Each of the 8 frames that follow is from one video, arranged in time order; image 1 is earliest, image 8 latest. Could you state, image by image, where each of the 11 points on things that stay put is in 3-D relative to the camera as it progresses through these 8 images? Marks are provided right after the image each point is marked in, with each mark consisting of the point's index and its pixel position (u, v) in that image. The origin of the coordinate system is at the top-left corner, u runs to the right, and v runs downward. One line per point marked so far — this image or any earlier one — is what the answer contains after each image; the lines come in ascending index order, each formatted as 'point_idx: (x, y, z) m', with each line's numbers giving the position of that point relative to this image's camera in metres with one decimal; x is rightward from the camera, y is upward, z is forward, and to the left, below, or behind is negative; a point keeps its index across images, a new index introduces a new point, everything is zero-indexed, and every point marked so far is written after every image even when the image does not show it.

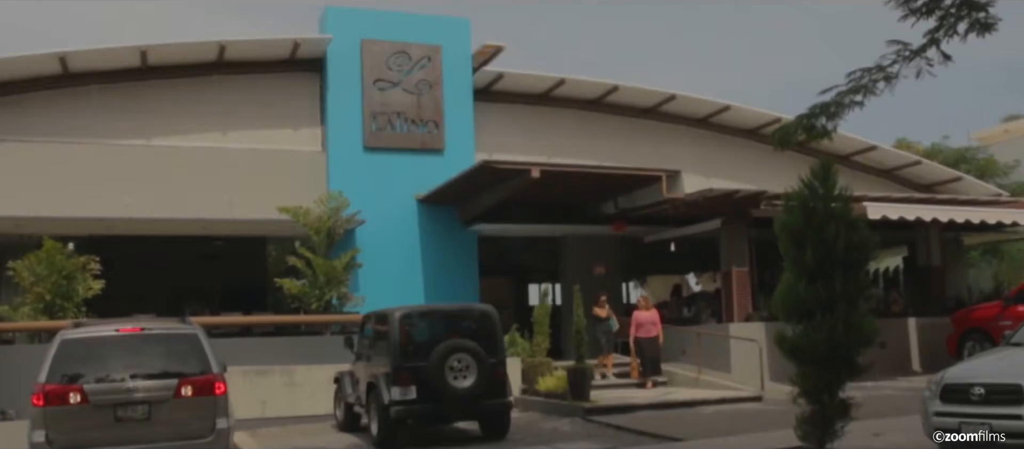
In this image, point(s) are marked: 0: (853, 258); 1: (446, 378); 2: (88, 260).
0: (+3.5, -0.3, +10.7) m
1: (-0.8, -1.8, +12.6) m
2: (-6.6, -0.5, +16.5) m
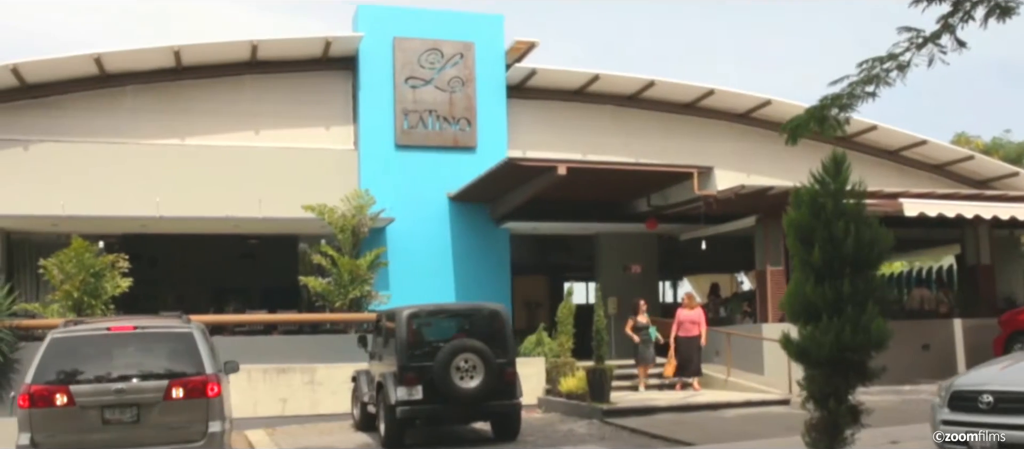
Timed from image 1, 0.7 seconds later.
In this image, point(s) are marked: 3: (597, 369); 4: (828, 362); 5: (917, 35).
0: (+3.4, -0.3, +10.3) m
1: (-0.7, -1.8, +12.4) m
2: (-6.3, -0.5, +16.8) m
3: (+1.2, -2.0, +15.1) m
4: (+3.0, -1.3, +10.2) m
5: (+3.8, +1.8, +9.9) m
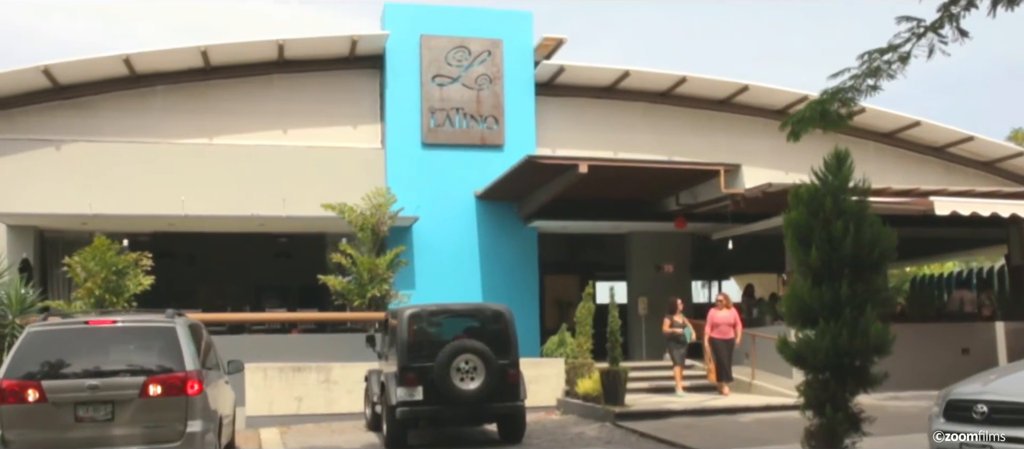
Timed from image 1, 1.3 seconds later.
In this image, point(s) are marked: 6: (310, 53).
0: (+3.3, -0.3, +9.9) m
1: (-0.7, -1.8, +12.3) m
2: (-6.0, -0.5, +17.0) m
3: (+1.4, -2.0, +14.8) m
4: (+2.9, -1.3, +9.9) m
5: (+3.6, +1.8, +9.5) m
6: (-3.8, +3.2, +19.9) m
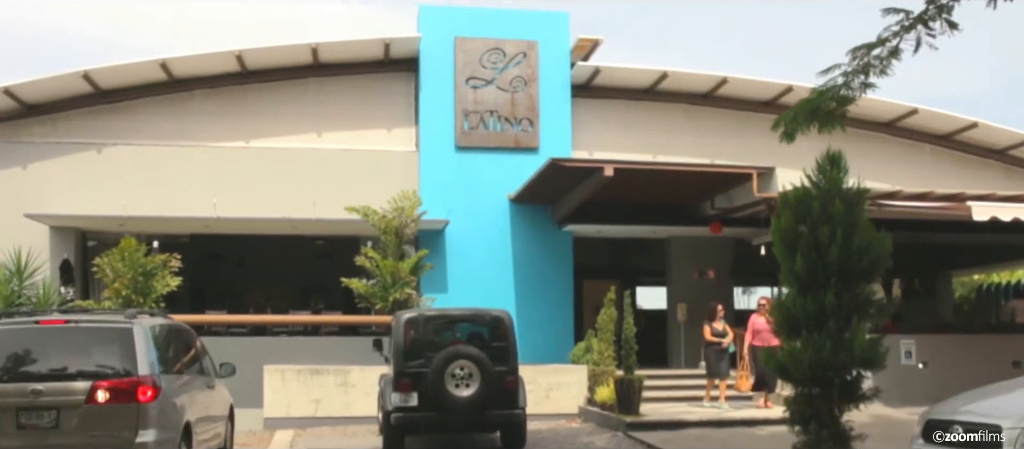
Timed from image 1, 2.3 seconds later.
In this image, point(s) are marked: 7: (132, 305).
0: (+3.0, -0.4, +9.4) m
1: (-0.8, -1.8, +12.1) m
2: (-5.6, -0.5, +17.2) m
3: (+1.6, -2.1, +14.4) m
4: (+2.6, -1.4, +9.4) m
5: (+3.3, +1.7, +8.9) m
6: (-3.1, +3.2, +20.0) m
7: (-6.0, -1.3, +16.7) m
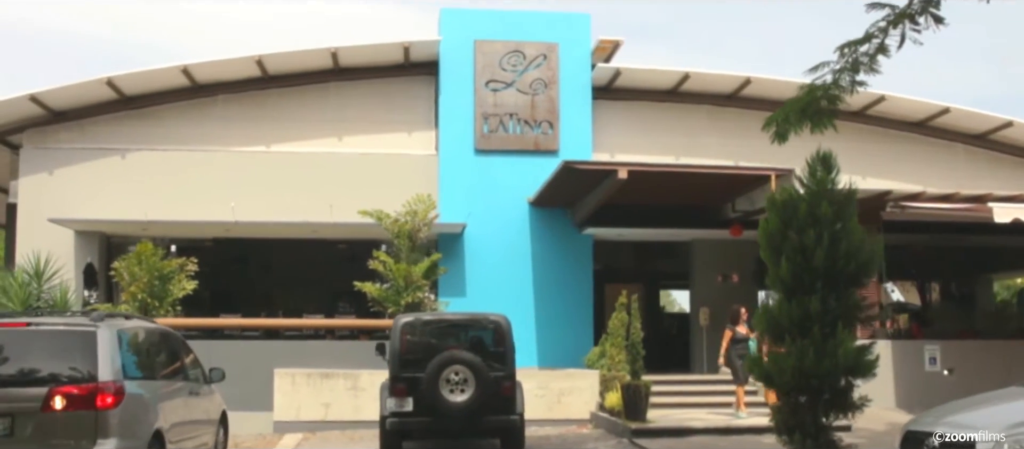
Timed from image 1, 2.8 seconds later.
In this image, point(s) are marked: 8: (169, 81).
0: (+2.8, -0.4, +9.1) m
1: (-0.8, -1.9, +12.0) m
2: (-5.4, -0.6, +17.4) m
3: (+1.6, -2.1, +14.2) m
4: (+2.4, -1.4, +9.1) m
5: (+3.1, +1.7, +8.6) m
6: (-2.8, +3.1, +20.0) m
7: (-5.8, -1.3, +16.9) m
8: (-6.3, +2.6, +19.4) m
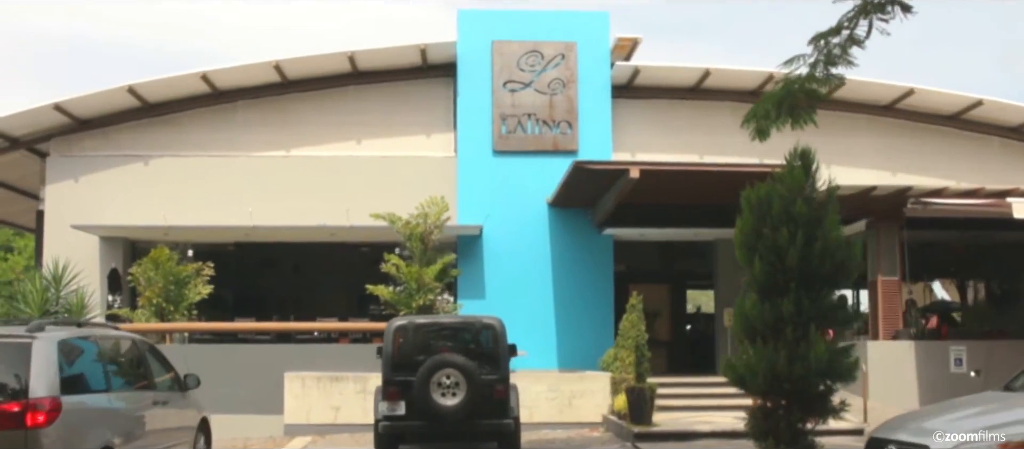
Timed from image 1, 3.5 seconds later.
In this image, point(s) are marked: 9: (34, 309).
0: (+2.5, -0.4, +8.8) m
1: (-0.9, -1.9, +11.9) m
2: (-5.2, -0.7, +17.6) m
3: (+1.7, -2.1, +14.0) m
4: (+2.2, -1.4, +8.8) m
5: (+2.8, +1.7, +8.3) m
6: (-2.4, +3.0, +20.0) m
7: (-5.6, -1.4, +17.0) m
8: (-6.0, +2.5, +19.7) m
9: (-7.2, -1.3, +16.0) m
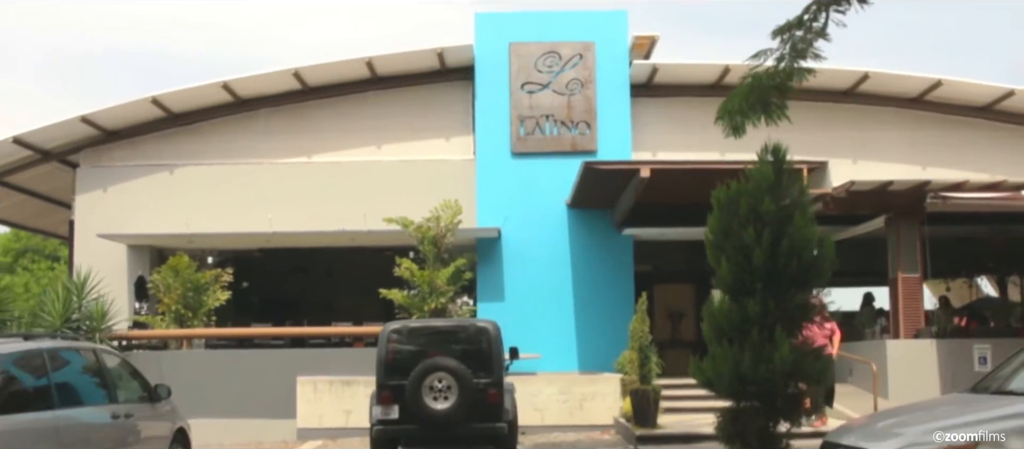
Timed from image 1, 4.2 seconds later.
0: (+2.2, -0.4, +8.6) m
1: (-1.0, -2.0, +11.9) m
2: (-4.9, -0.8, +17.8) m
3: (+1.7, -2.1, +13.8) m
4: (+1.9, -1.4, +8.6) m
5: (+2.4, +1.7, +8.1) m
6: (-2.1, +3.0, +20.1) m
7: (-5.4, -1.6, +17.3) m
8: (-5.7, +2.4, +20.0) m
9: (-7.1, -1.4, +16.4) m
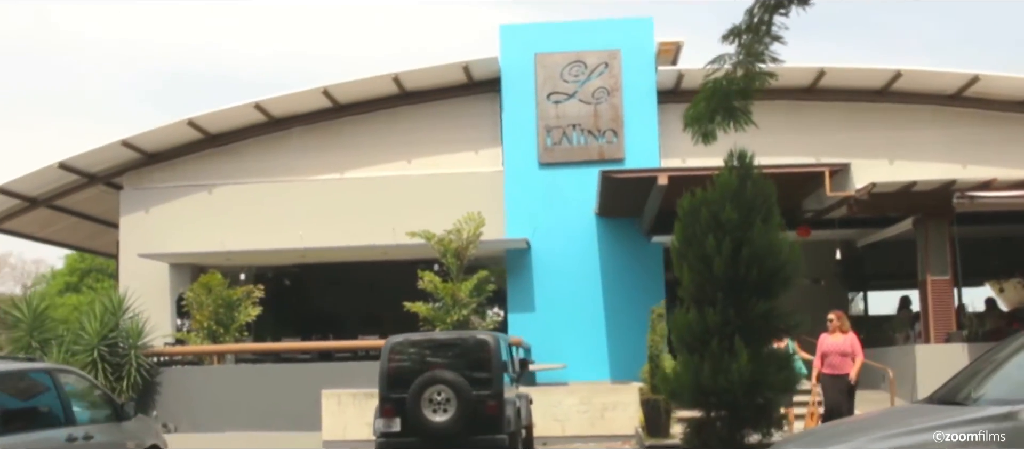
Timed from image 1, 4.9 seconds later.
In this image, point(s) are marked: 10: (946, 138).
0: (+1.9, -0.4, +8.5) m
1: (-1.0, -2.1, +12.0) m
2: (-4.5, -1.1, +18.2) m
3: (+1.8, -2.3, +13.7) m
4: (+1.6, -1.5, +8.5) m
5: (+2.0, +1.7, +8.0) m
6: (-1.6, +2.7, +20.3) m
7: (-5.0, -1.9, +17.8) m
8: (-5.2, +2.1, +20.4) m
9: (-6.7, -1.8, +17.0) m
10: (+7.9, +1.6, +19.3) m
